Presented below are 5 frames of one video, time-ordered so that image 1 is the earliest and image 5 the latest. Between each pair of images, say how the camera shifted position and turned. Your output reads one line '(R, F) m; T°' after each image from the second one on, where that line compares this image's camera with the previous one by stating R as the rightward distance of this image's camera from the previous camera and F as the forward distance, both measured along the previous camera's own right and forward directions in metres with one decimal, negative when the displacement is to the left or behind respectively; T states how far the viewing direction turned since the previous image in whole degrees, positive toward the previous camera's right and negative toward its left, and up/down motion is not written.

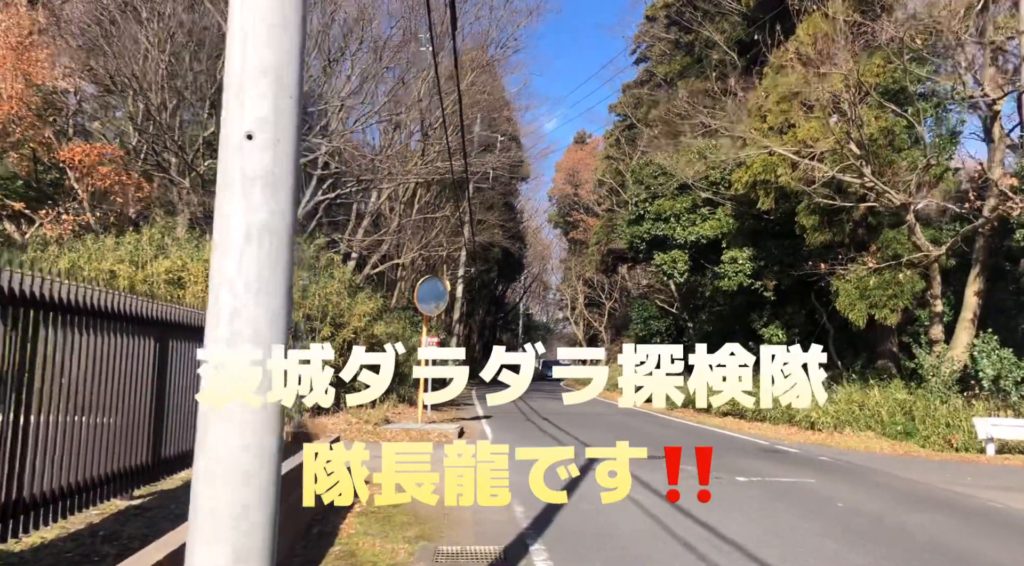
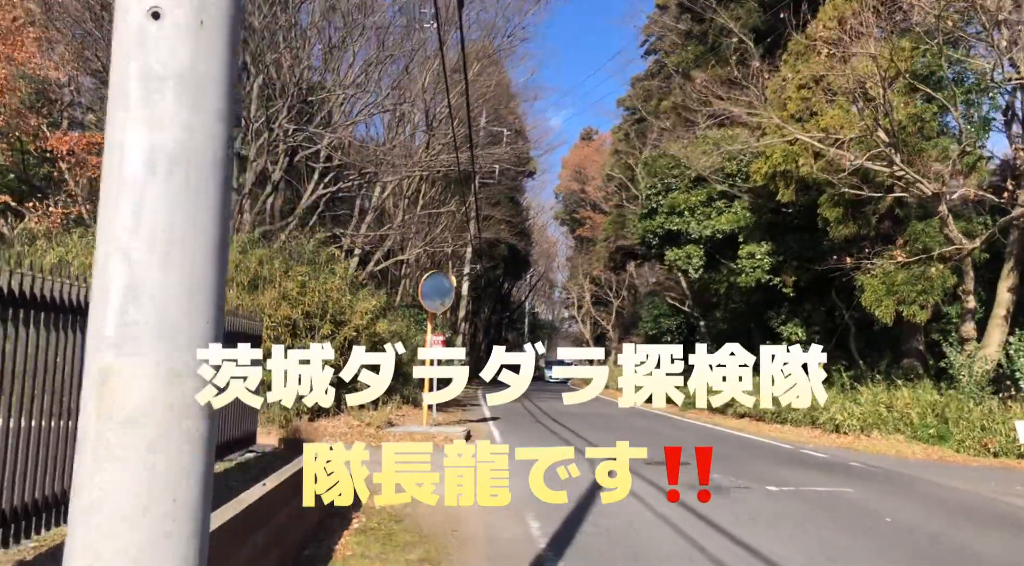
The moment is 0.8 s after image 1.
(-0.1, +0.8) m; 0°
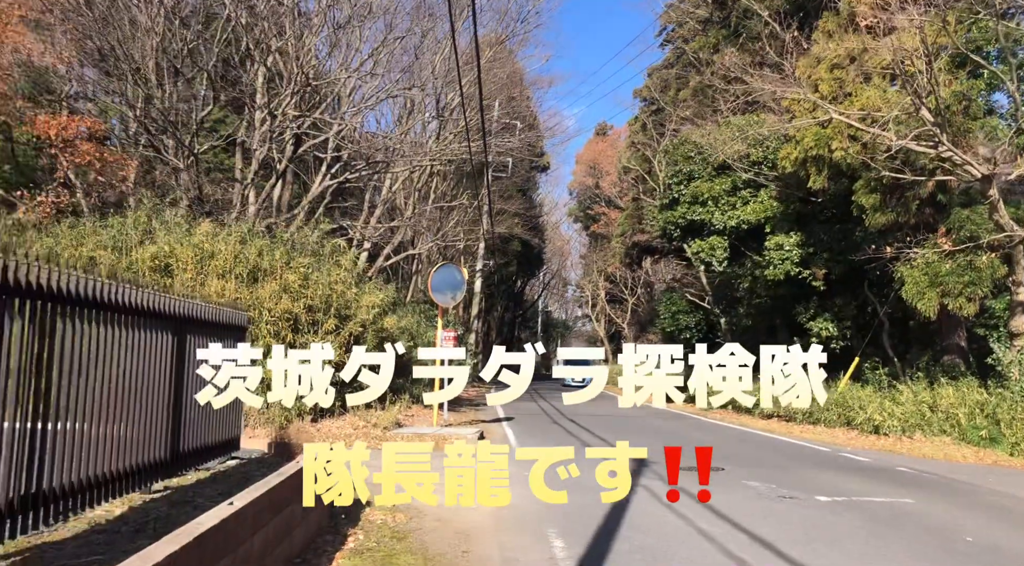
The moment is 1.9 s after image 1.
(-0.1, +1.0) m; -1°
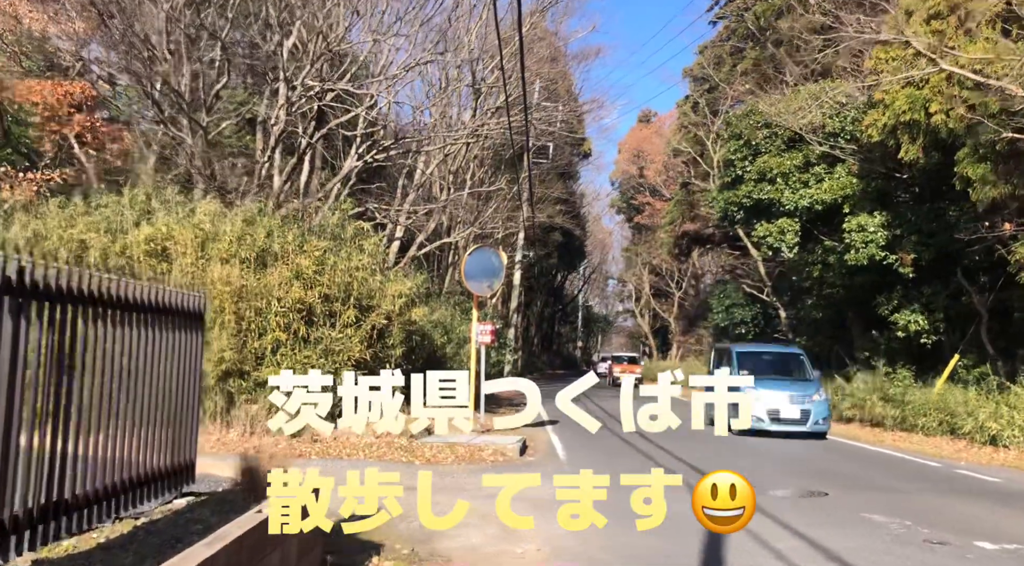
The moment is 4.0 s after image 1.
(-0.1, +2.0) m; -3°
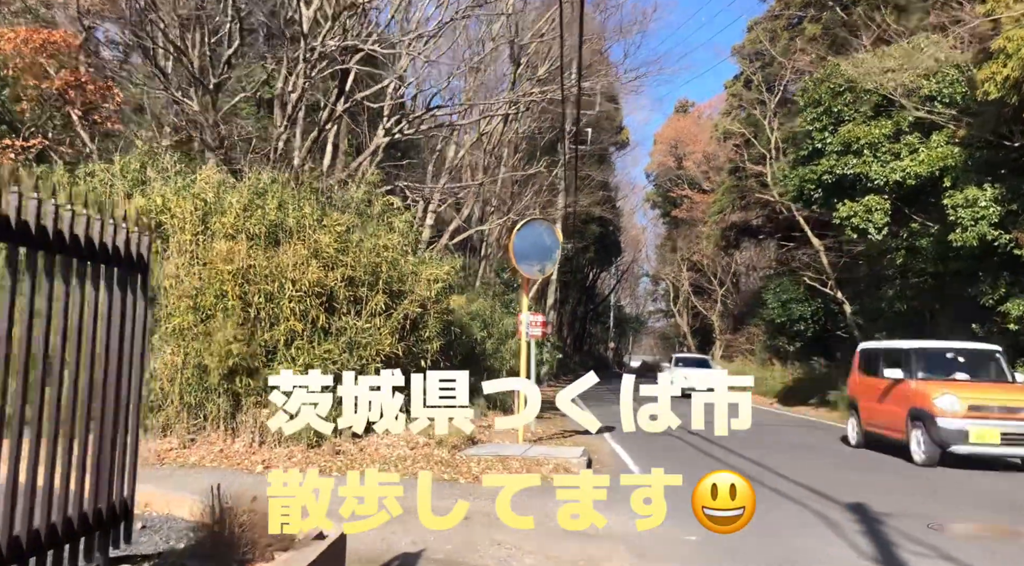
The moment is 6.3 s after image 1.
(-0.4, +2.1) m; -2°
